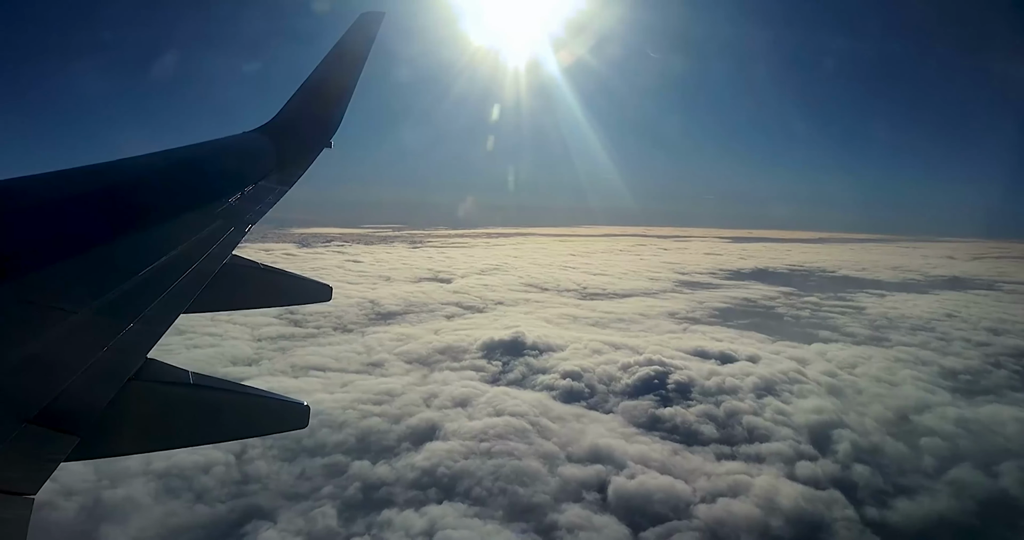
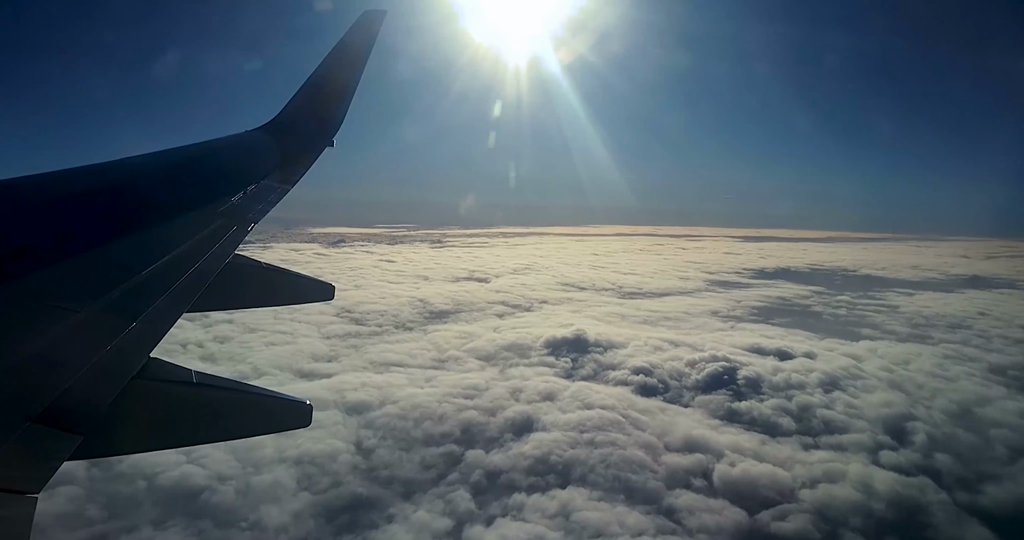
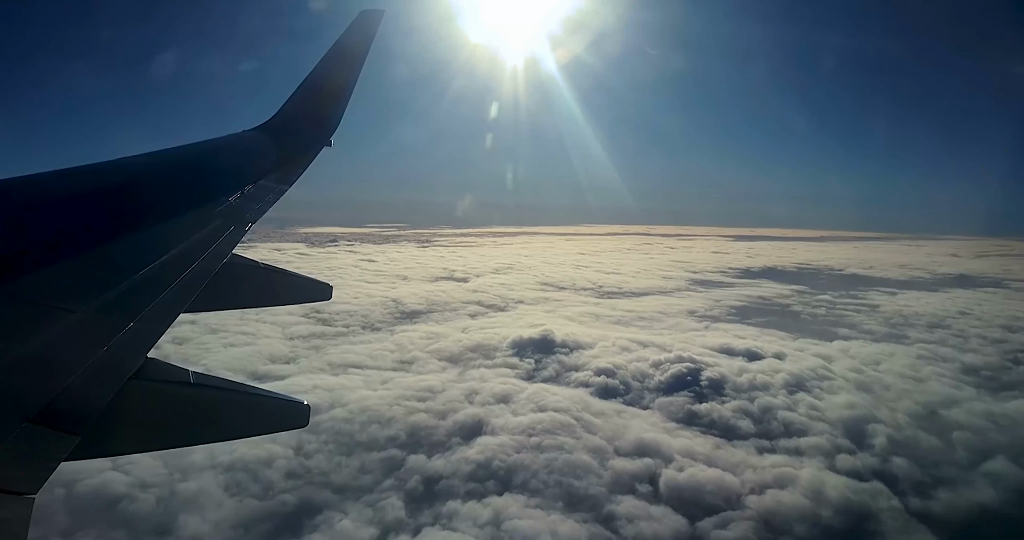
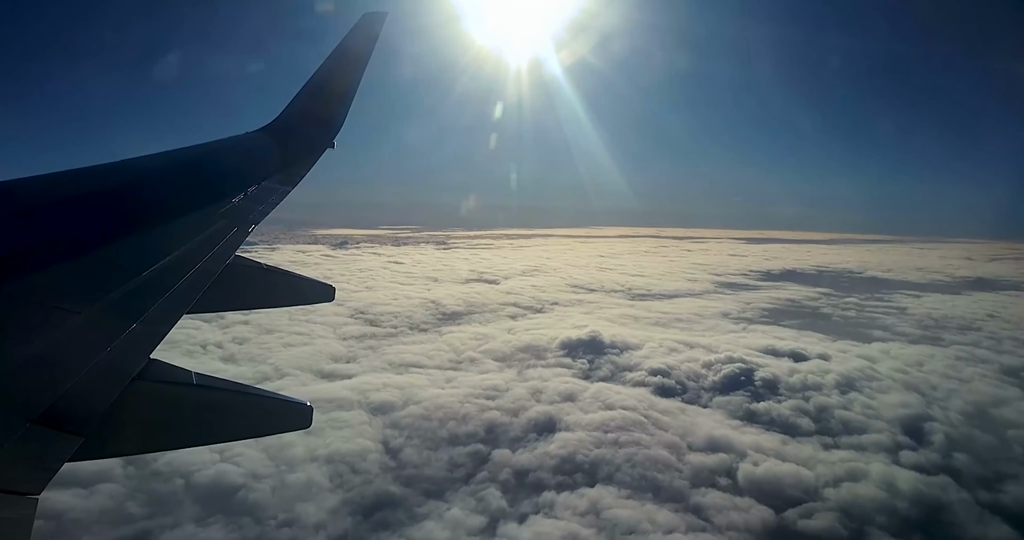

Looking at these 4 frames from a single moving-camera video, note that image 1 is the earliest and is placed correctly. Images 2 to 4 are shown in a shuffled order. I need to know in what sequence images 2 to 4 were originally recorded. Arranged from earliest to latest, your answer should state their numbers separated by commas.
3, 2, 4
